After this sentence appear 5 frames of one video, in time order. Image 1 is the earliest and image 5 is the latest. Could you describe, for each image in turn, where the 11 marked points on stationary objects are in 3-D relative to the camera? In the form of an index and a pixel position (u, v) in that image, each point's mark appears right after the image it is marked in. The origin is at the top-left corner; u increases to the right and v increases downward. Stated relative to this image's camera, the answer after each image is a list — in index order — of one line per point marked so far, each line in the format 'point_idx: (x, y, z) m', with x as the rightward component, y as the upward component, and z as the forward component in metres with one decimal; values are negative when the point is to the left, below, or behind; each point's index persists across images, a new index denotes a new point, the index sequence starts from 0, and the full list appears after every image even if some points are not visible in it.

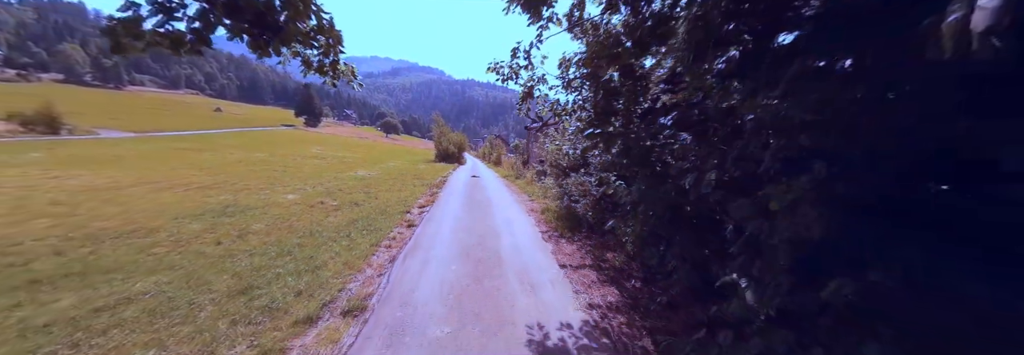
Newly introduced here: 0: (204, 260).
0: (-6.0, -1.6, +4.9) m
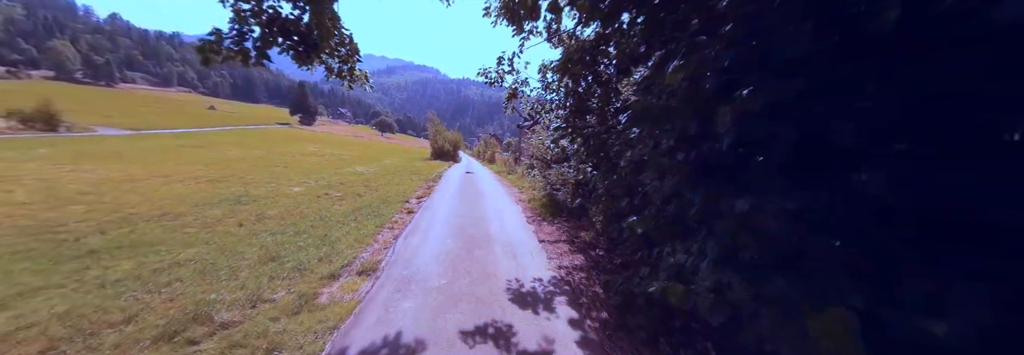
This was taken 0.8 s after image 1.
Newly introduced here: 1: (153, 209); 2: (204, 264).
0: (-6.3, -1.3, +5.6) m
1: (-10.5, -0.9, +7.4) m
2: (-5.5, -1.5, +4.5) m
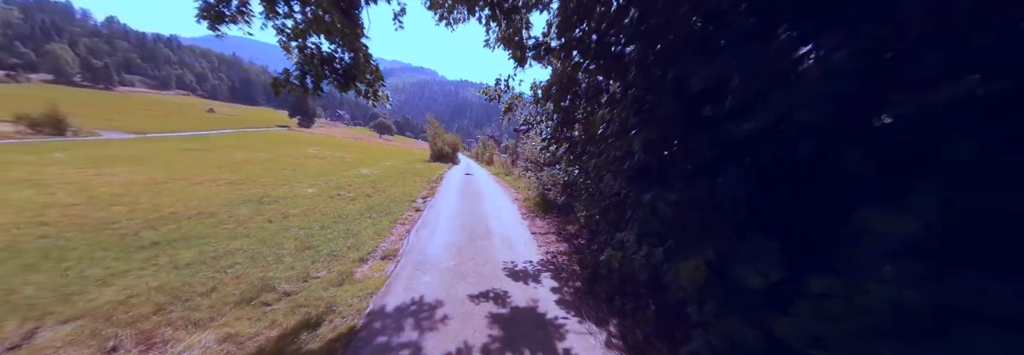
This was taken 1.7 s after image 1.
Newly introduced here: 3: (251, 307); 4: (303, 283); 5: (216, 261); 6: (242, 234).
0: (-6.4, -1.4, +6.5) m
1: (-10.6, -1.0, +8.2) m
2: (-5.6, -1.6, +5.4) m
3: (-3.8, -1.9, +3.6) m
4: (-3.5, -1.8, +4.2) m
5: (-5.9, -1.7, +5.0) m
6: (-6.8, -1.4, +6.3) m
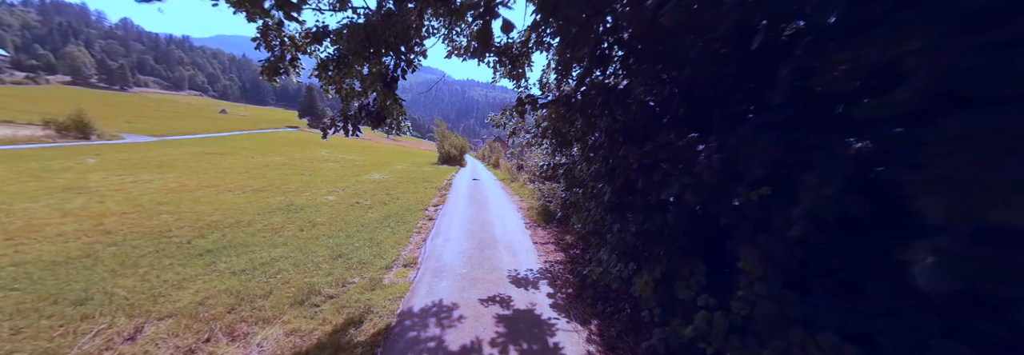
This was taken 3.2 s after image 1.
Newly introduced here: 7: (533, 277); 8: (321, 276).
0: (-6.3, -1.8, +7.4) m
1: (-10.5, -1.4, +9.2) m
2: (-5.5, -2.0, +6.3) m
3: (-3.8, -2.4, +4.5) m
4: (-3.5, -2.2, +5.1) m
5: (-5.8, -2.1, +5.9) m
6: (-6.7, -1.9, +7.2) m
7: (+0.5, -2.2, +5.5) m
8: (-4.2, -2.2, +5.5) m
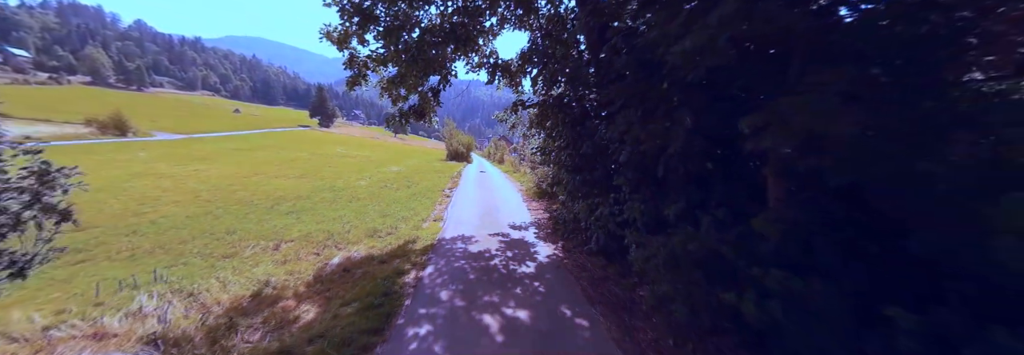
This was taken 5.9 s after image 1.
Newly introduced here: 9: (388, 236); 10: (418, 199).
0: (-6.3, -1.1, +9.9) m
1: (-10.5, -0.7, +11.8) m
2: (-5.5, -1.4, +8.7) m
3: (-3.8, -1.7, +7.0) m
4: (-3.6, -1.6, +7.6) m
5: (-5.9, -1.4, +8.4) m
6: (-6.7, -1.2, +9.7) m
7: (+0.4, -1.5, +7.9) m
8: (-4.3, -1.5, +8.0) m
9: (-3.5, -1.7, +7.0) m
10: (-4.2, -1.0, +11.1) m
